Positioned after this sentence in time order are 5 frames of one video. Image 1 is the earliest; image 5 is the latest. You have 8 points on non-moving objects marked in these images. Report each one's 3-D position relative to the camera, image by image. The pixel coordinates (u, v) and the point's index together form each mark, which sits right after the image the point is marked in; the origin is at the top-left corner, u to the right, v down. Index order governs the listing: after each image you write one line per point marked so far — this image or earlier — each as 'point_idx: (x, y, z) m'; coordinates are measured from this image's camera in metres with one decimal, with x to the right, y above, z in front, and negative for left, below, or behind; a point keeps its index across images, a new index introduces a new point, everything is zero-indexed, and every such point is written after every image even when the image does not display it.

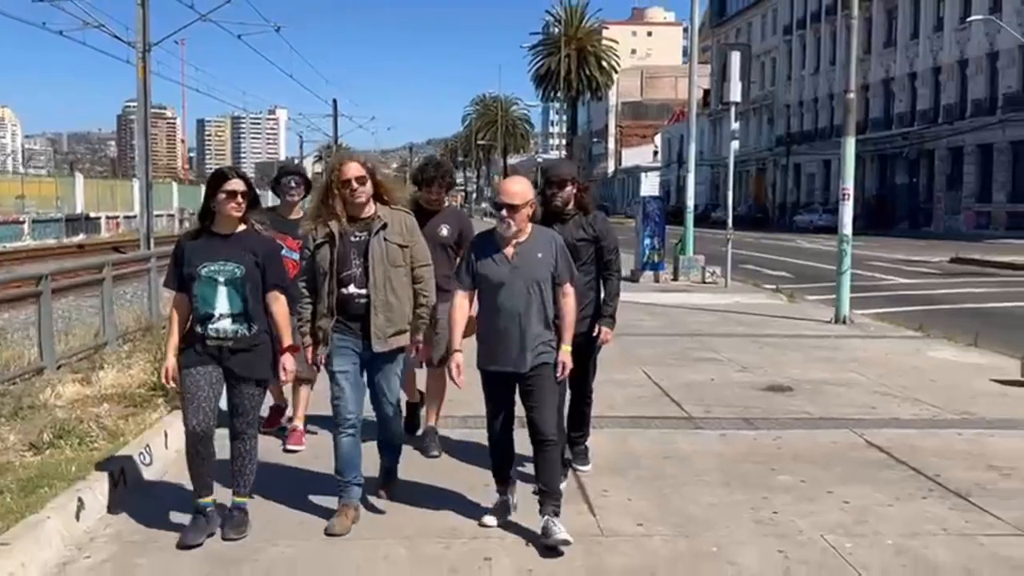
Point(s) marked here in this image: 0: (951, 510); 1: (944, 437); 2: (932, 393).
0: (+2.4, -1.2, +6.0) m
1: (+3.1, -1.1, +7.9) m
2: (+3.7, -0.9, +9.8) m
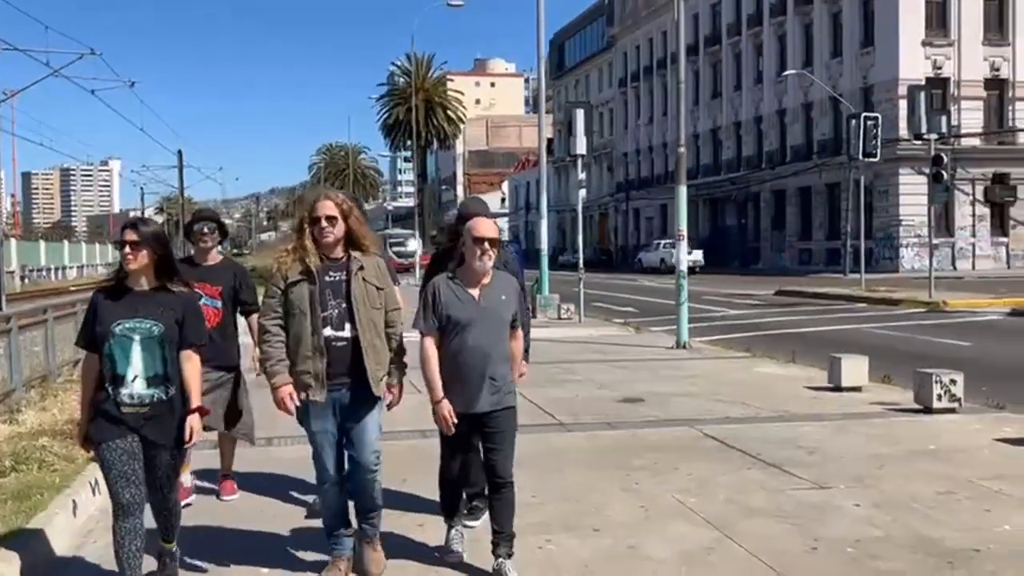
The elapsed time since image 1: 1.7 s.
0: (+1.8, -1.3, +7.8) m
1: (+2.2, -1.2, +9.7) m
2: (+2.6, -1.2, +11.7) m
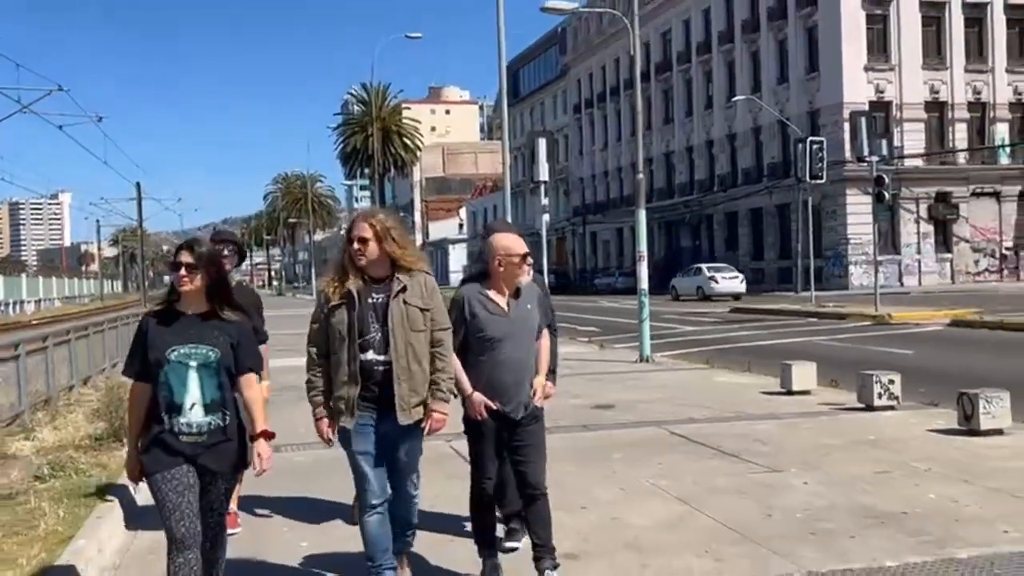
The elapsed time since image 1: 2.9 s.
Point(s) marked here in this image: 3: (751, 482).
0: (+1.7, -1.4, +8.8) m
1: (+2.1, -1.4, +10.8) m
2: (+2.4, -1.3, +12.8) m
3: (+1.7, -1.4, +8.0) m
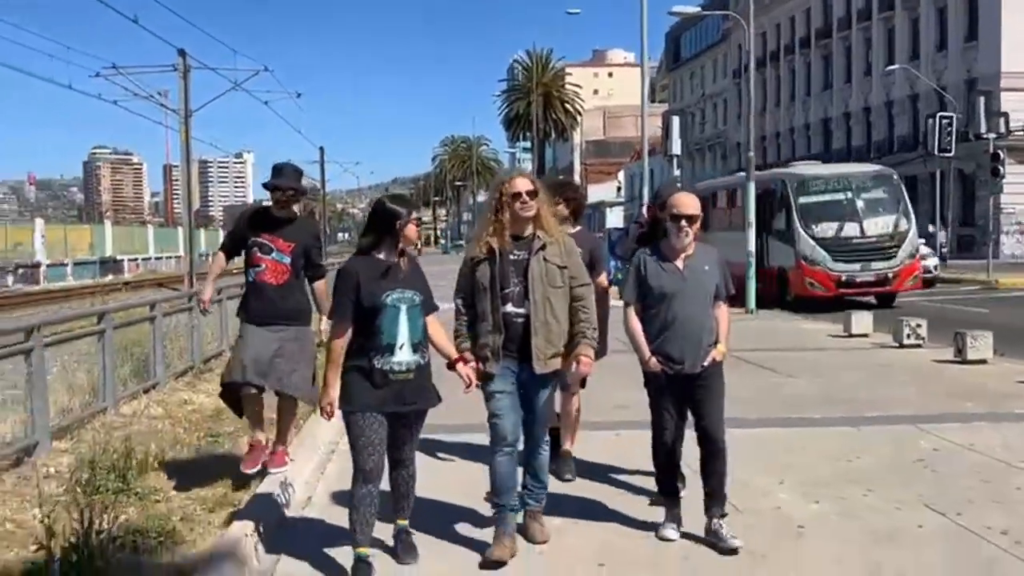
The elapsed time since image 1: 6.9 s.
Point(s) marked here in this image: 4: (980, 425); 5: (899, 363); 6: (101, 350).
0: (+2.8, -1.0, +12.5) m
1: (+3.5, -0.9, +14.4) m
2: (+4.1, -0.8, +16.4) m
3: (+2.7, -1.0, +11.7) m
4: (+3.8, -1.1, +8.9) m
5: (+4.8, -0.9, +13.4) m
6: (-3.4, -0.5, +9.0) m
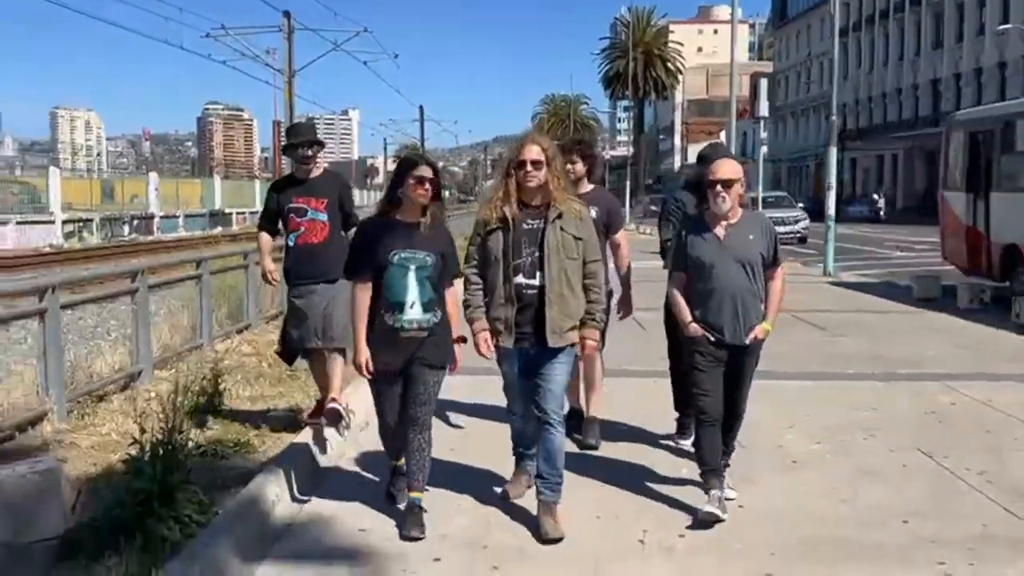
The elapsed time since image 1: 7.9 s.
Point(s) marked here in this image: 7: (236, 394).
0: (+3.6, -0.5, +13.1) m
1: (+4.4, -0.4, +14.9) m
2: (+5.2, -0.2, +16.8) m
3: (+3.4, -0.6, +12.2) m
4: (+4.3, -0.8, +9.4) m
5: (+5.6, -0.5, +13.8) m
6: (-2.9, -0.1, +10.1) m
7: (-2.0, -0.8, +8.1) m
